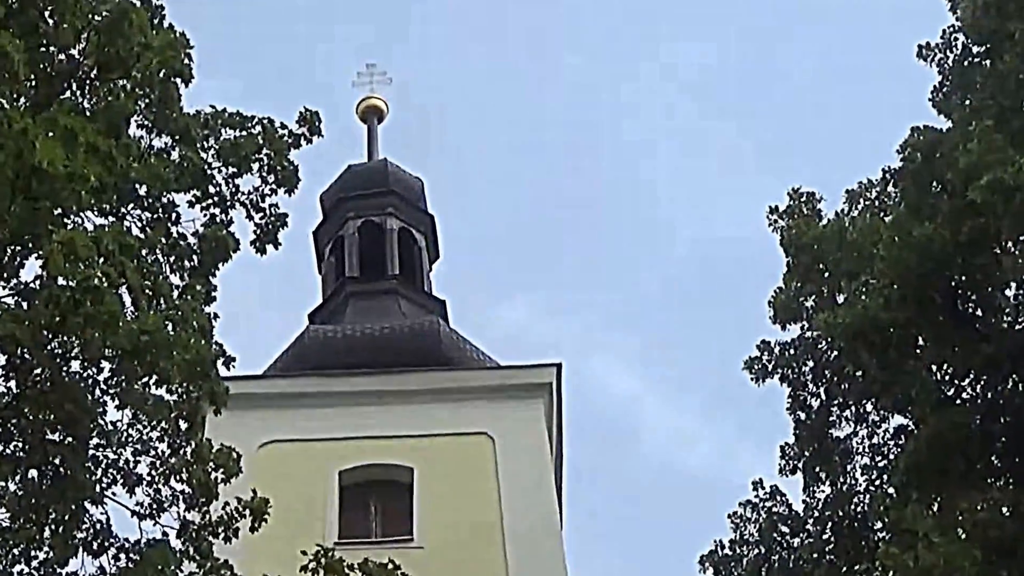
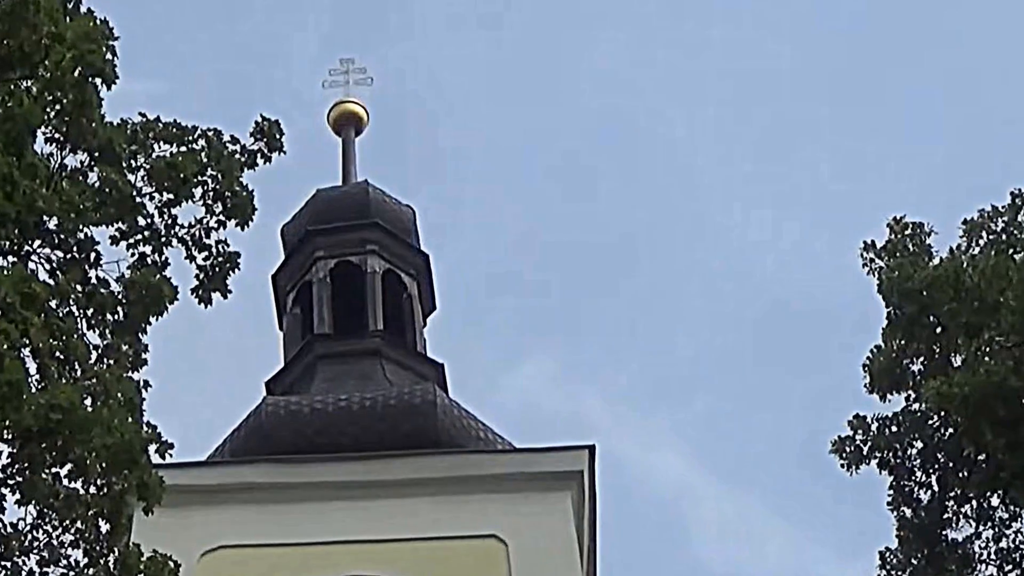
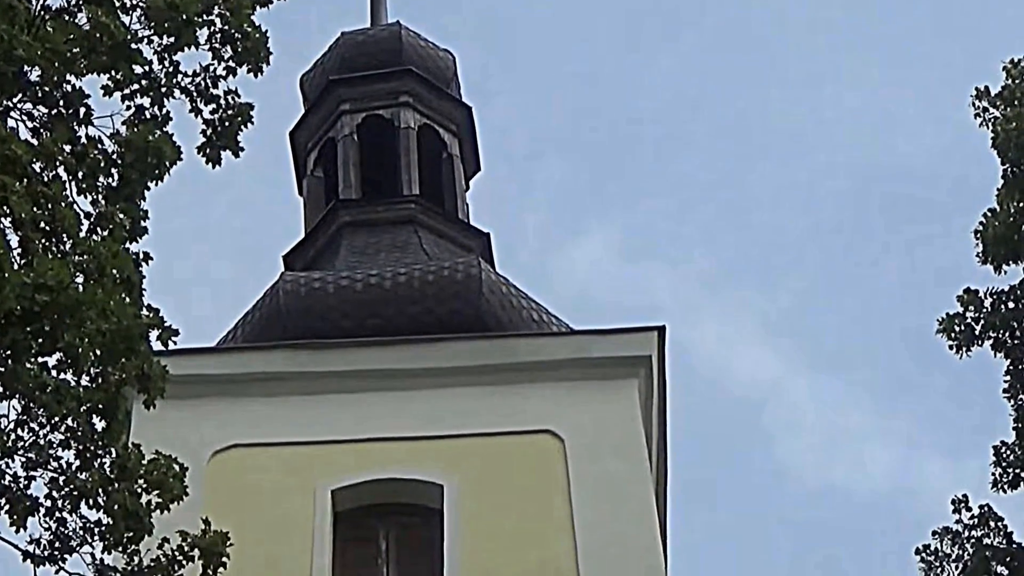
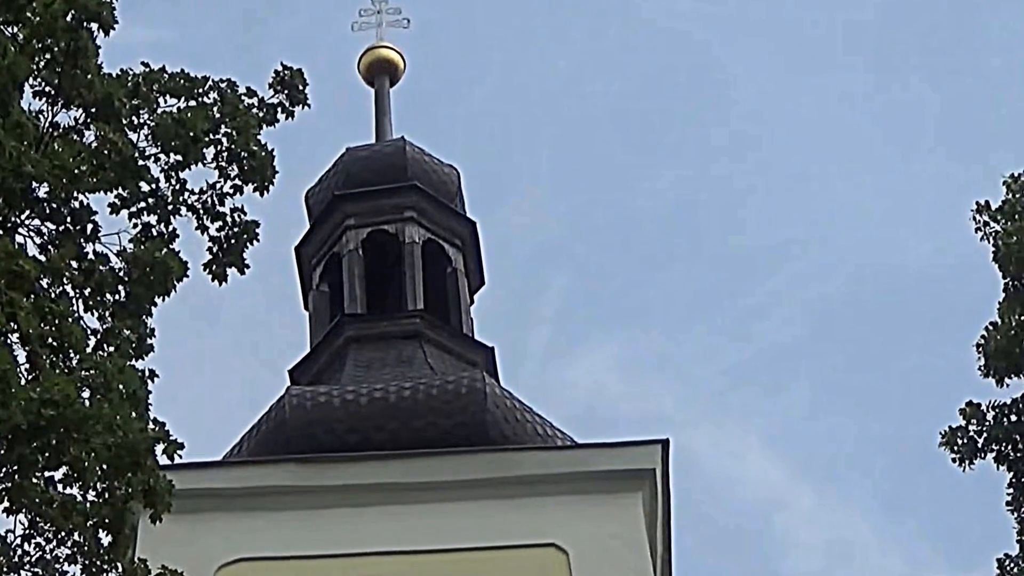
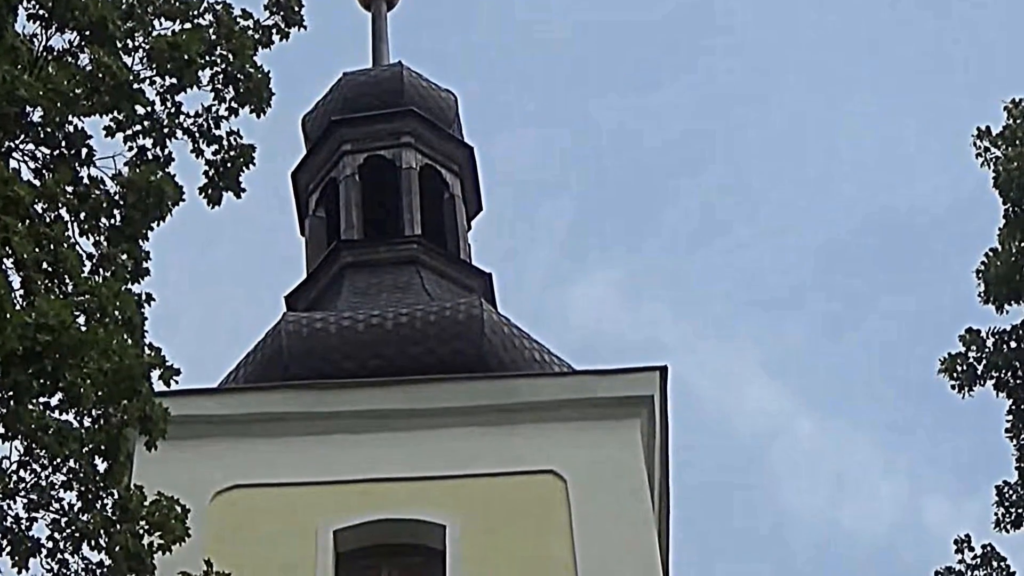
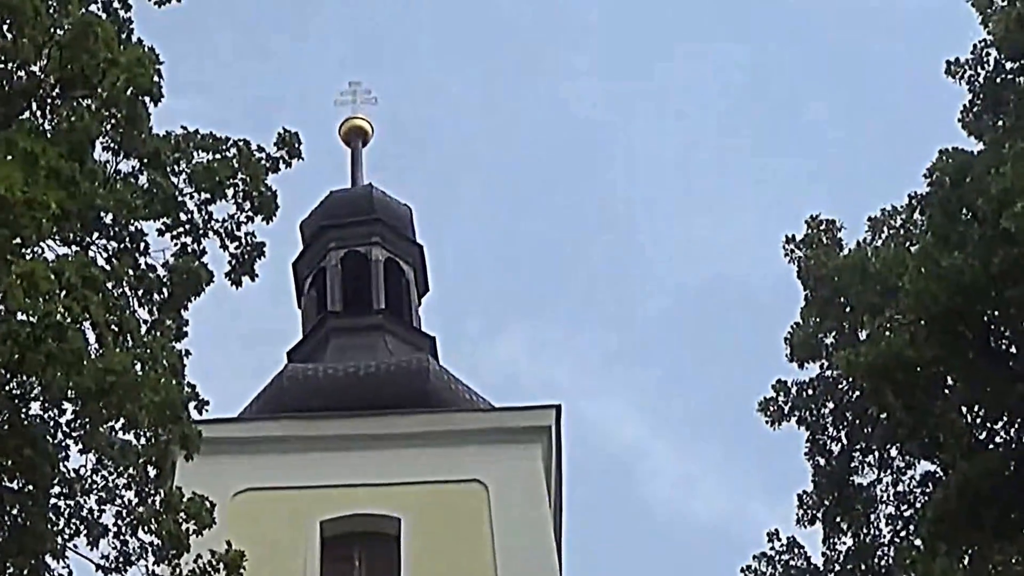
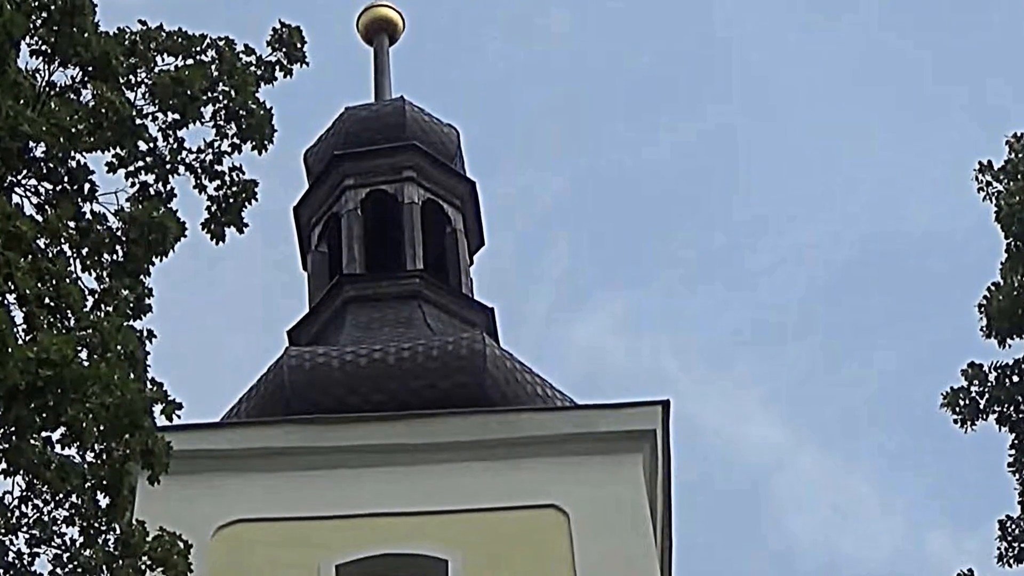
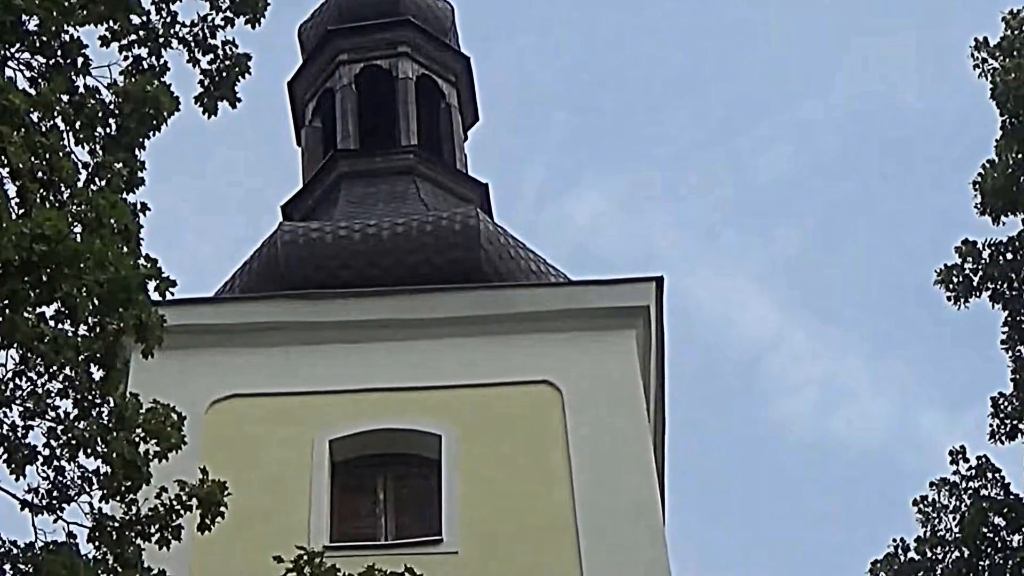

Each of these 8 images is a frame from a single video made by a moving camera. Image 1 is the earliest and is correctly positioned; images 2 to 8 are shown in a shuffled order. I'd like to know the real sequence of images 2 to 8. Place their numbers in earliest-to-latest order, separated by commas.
6, 2, 4, 7, 5, 3, 8
